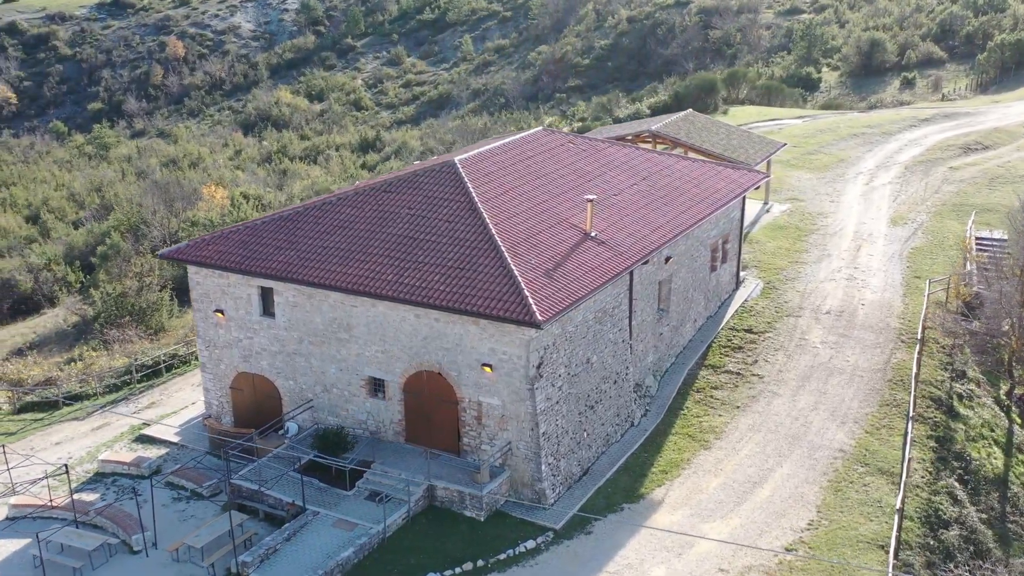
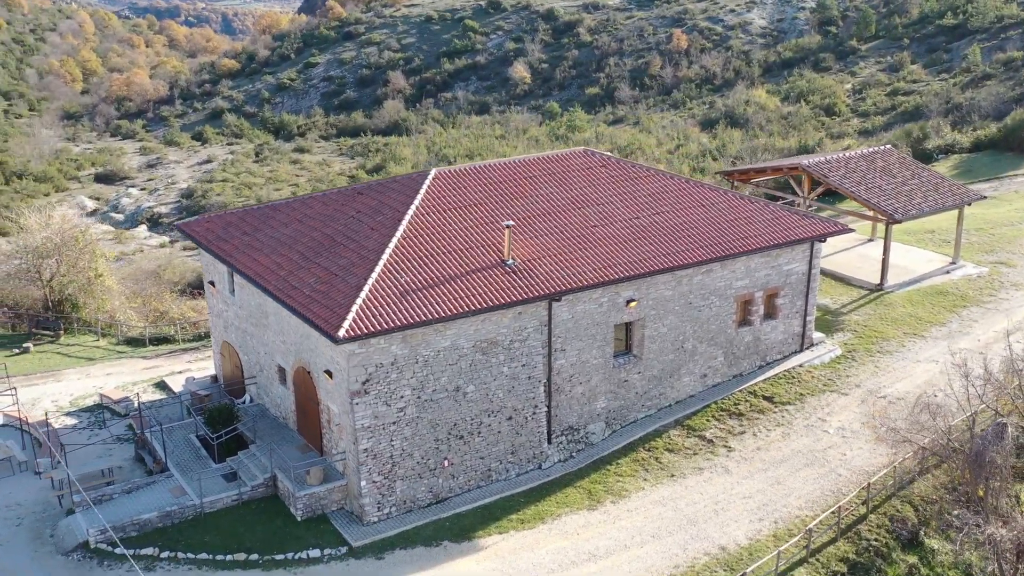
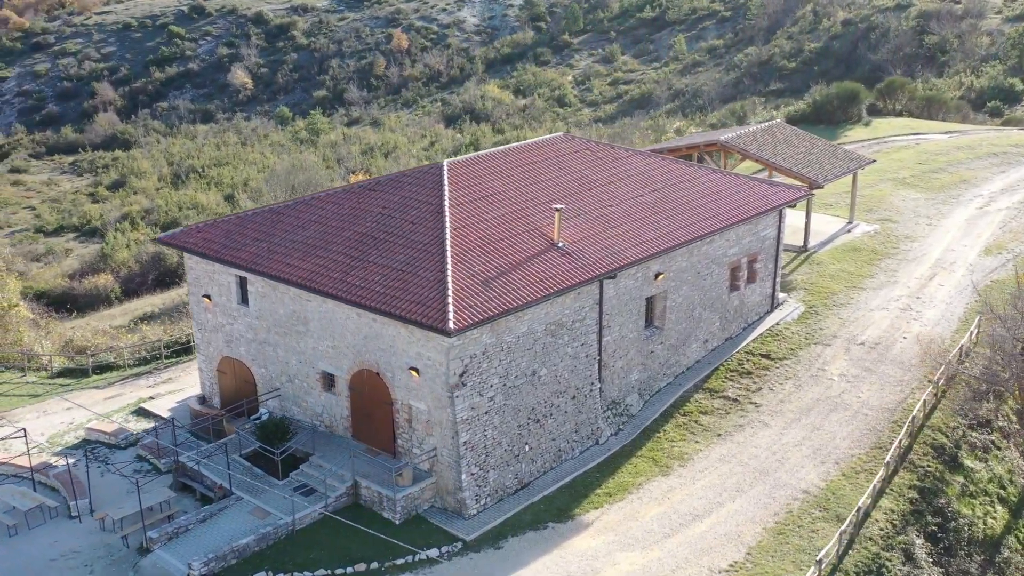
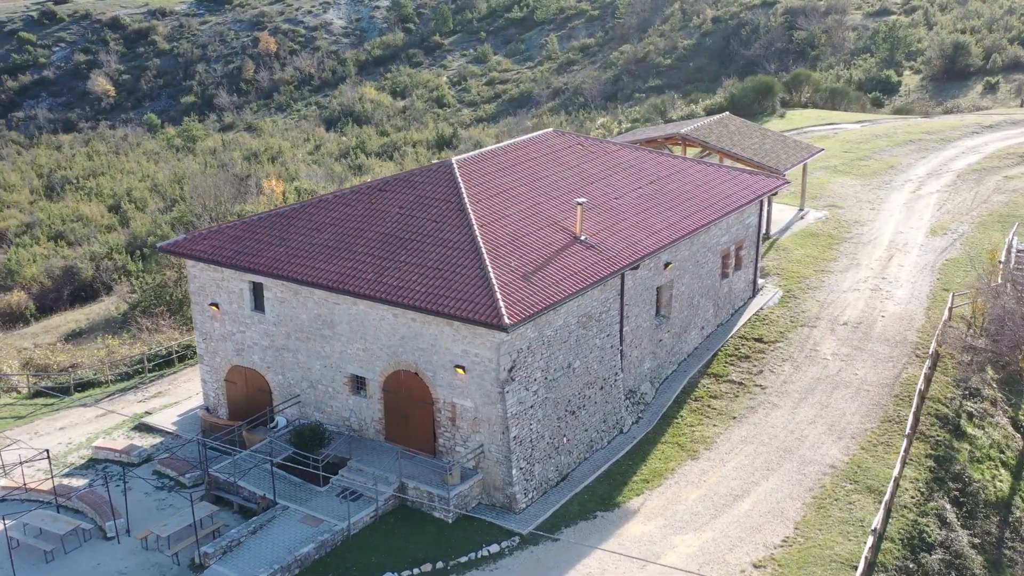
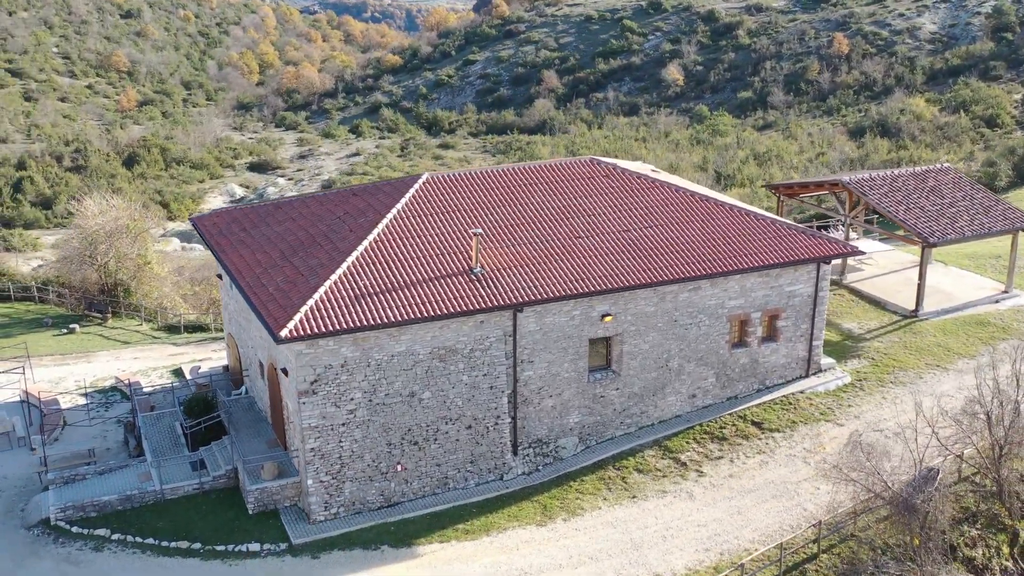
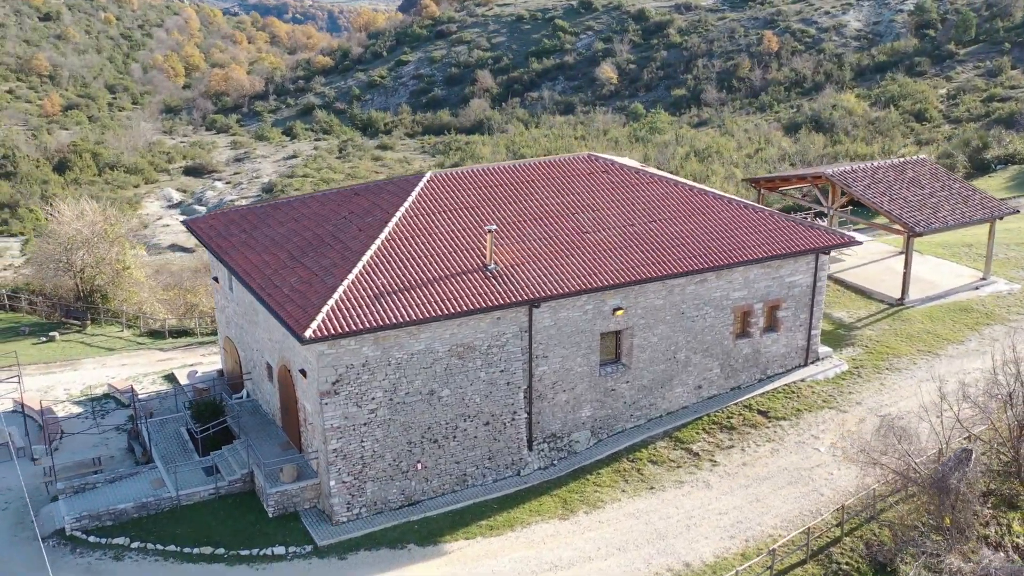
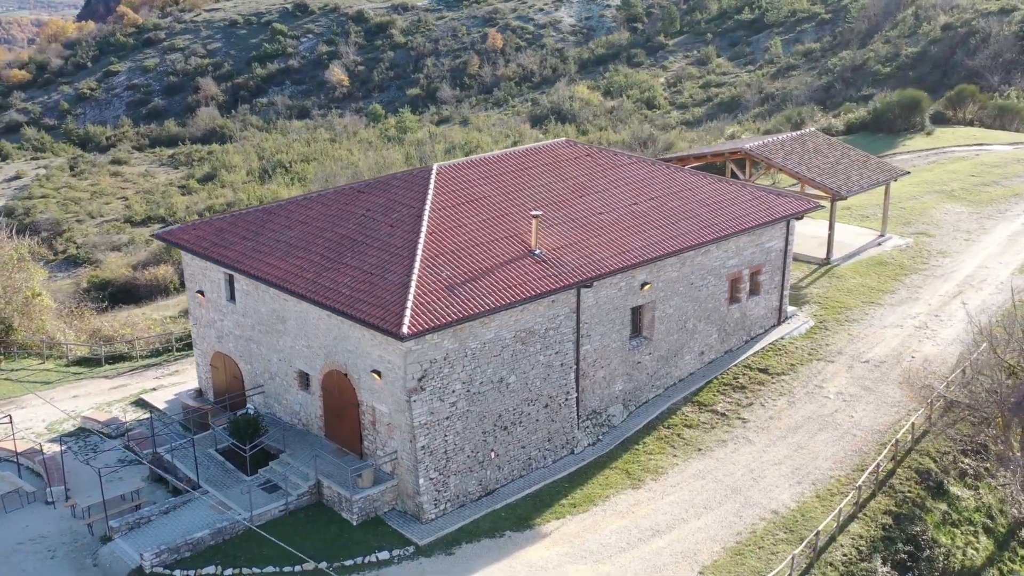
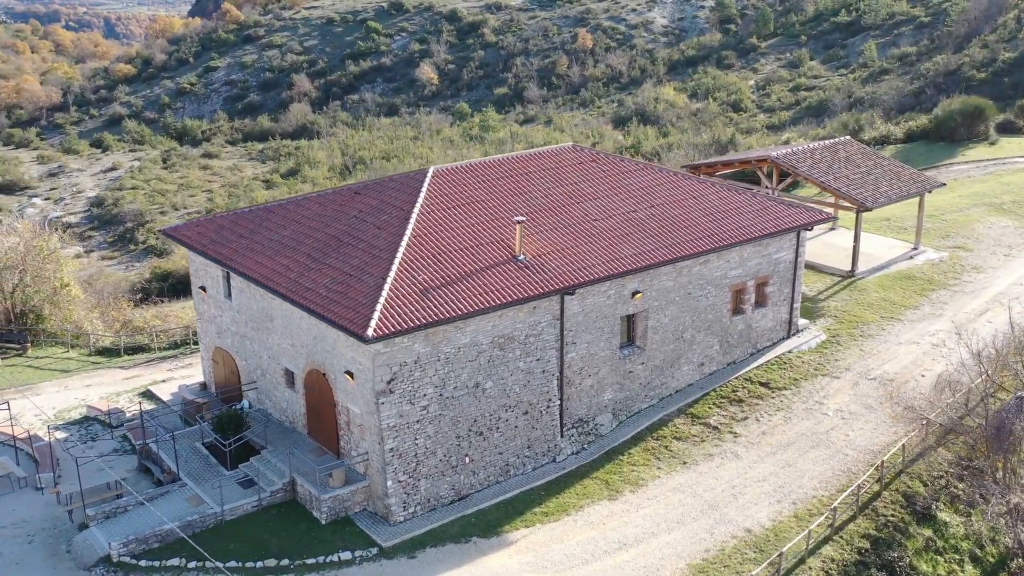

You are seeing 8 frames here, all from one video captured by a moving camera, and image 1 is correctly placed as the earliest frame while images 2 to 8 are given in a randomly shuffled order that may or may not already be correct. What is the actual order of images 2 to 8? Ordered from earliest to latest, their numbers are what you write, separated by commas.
4, 3, 7, 8, 2, 6, 5
